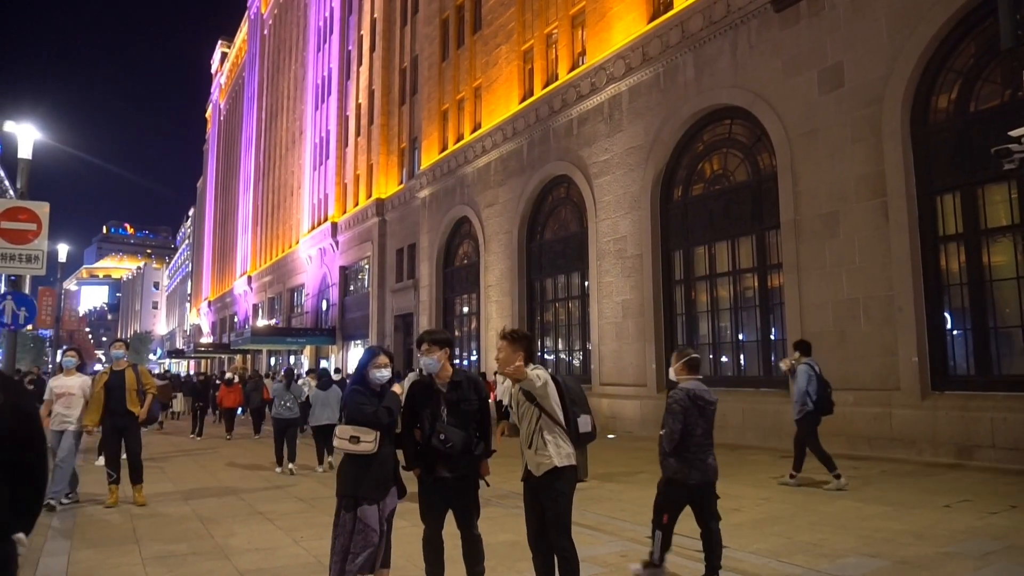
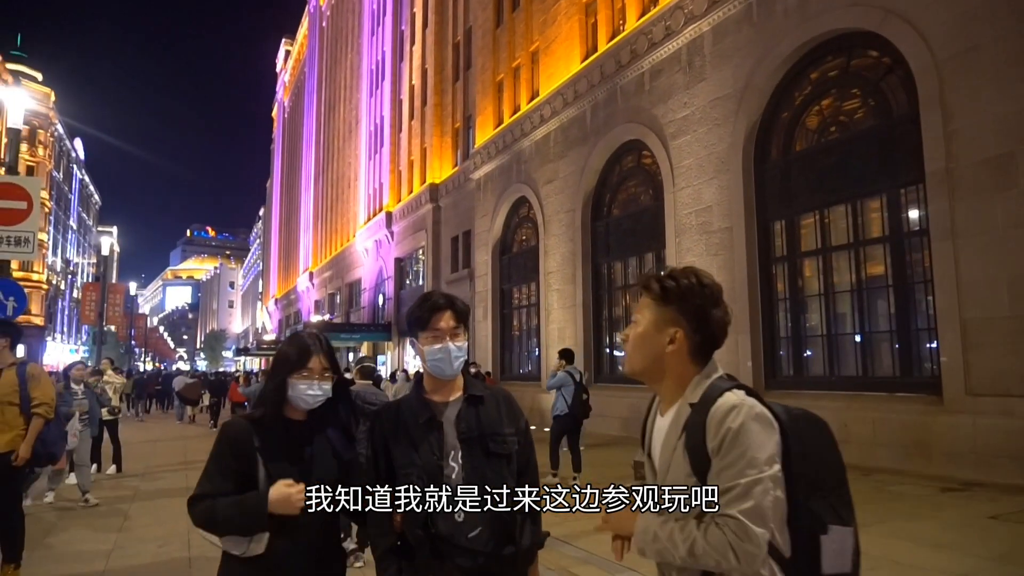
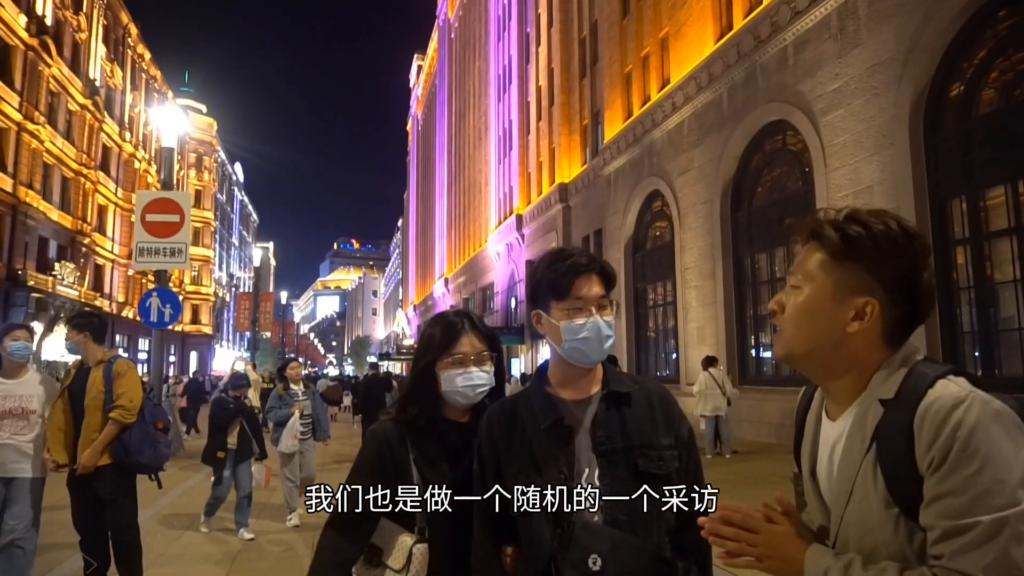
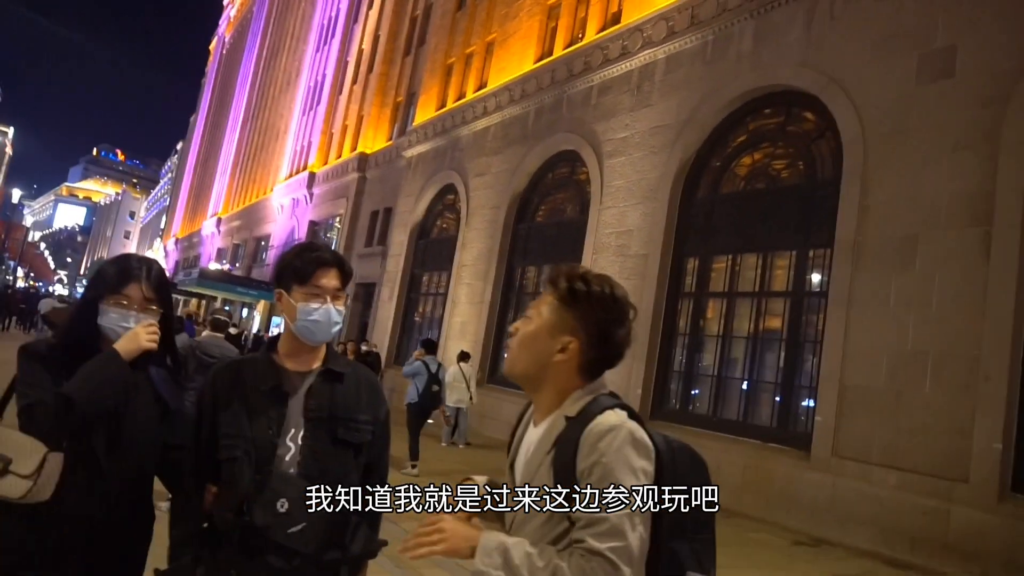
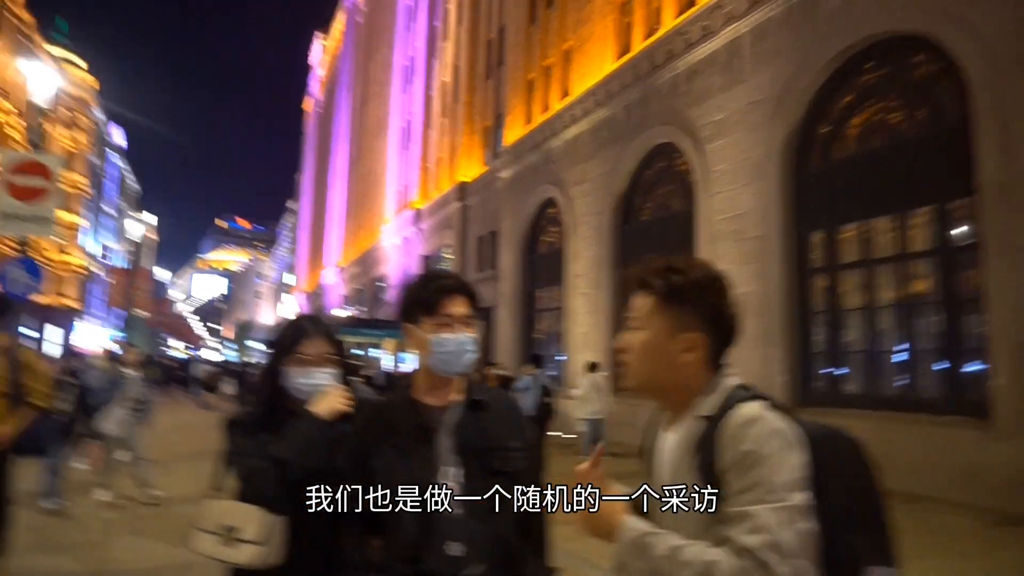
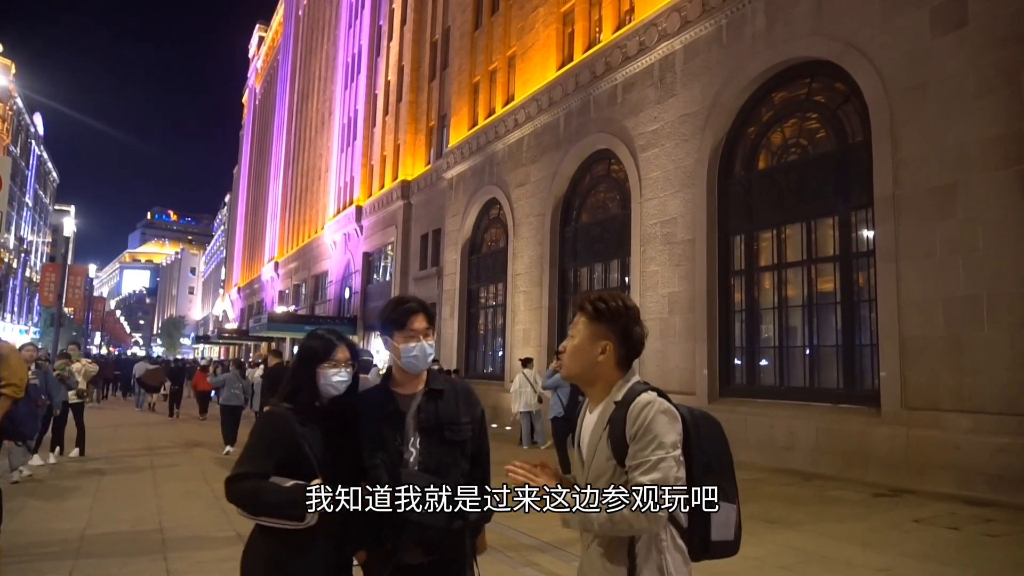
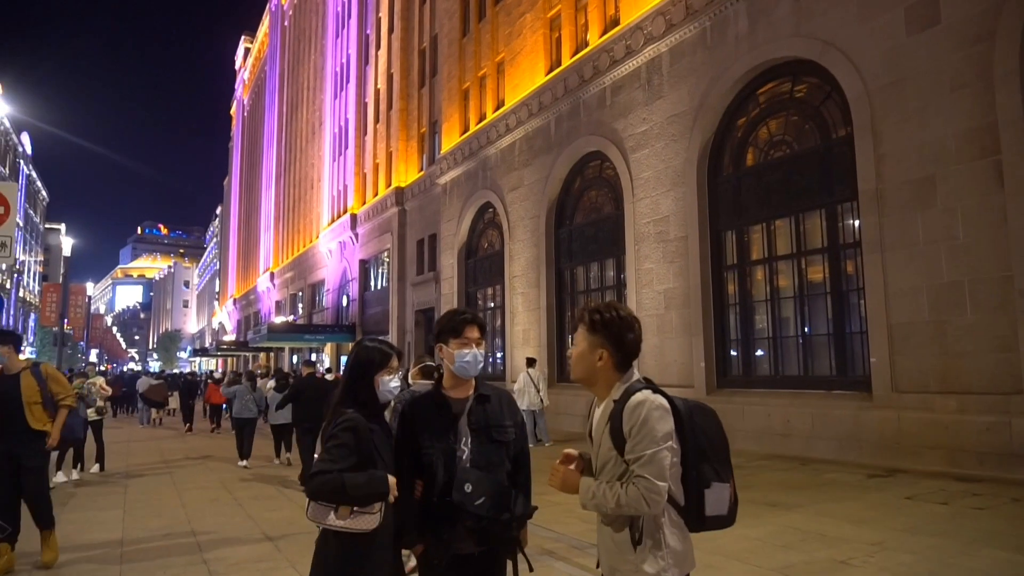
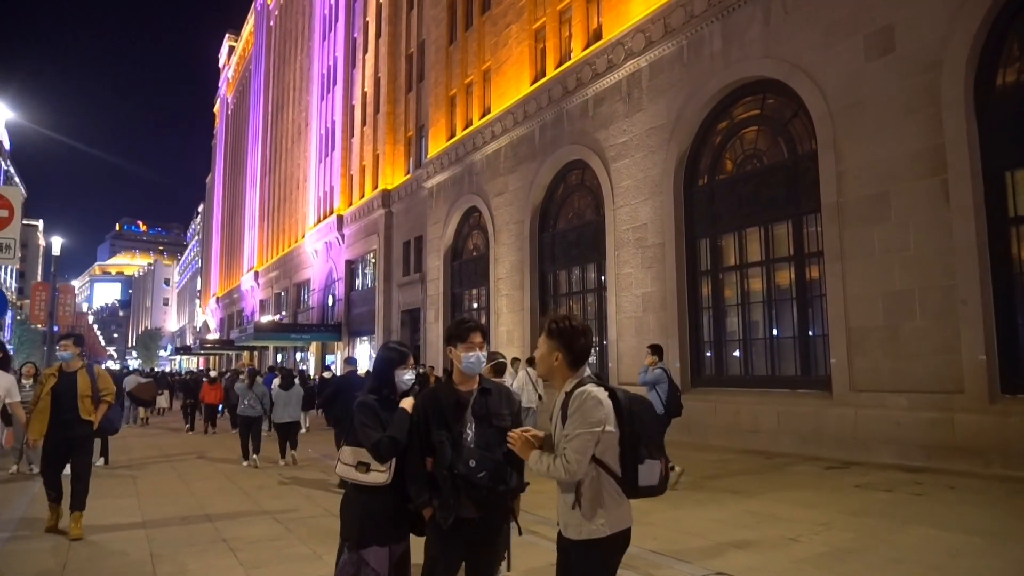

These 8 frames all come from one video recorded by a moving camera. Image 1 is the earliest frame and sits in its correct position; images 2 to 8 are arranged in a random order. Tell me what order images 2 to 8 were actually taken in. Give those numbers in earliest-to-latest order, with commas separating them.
8, 7, 6, 2, 4, 5, 3
